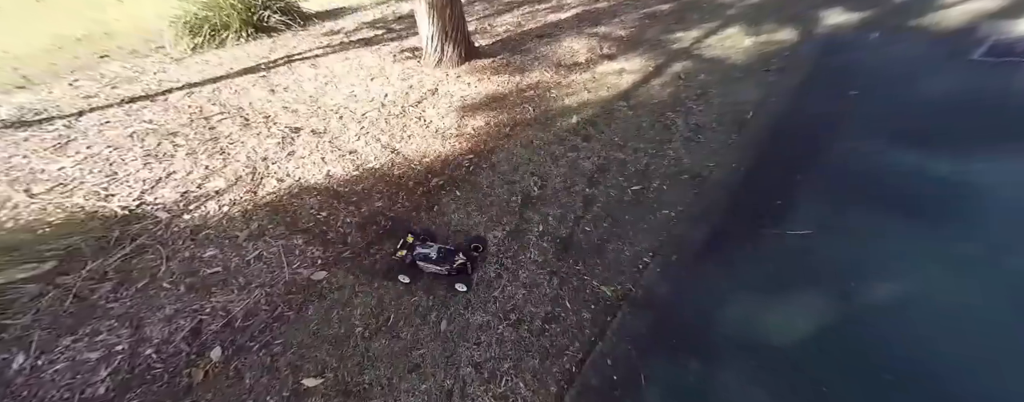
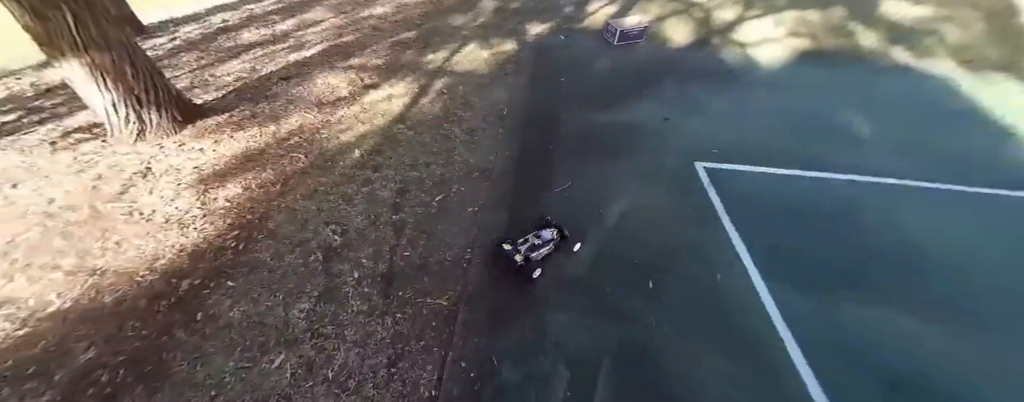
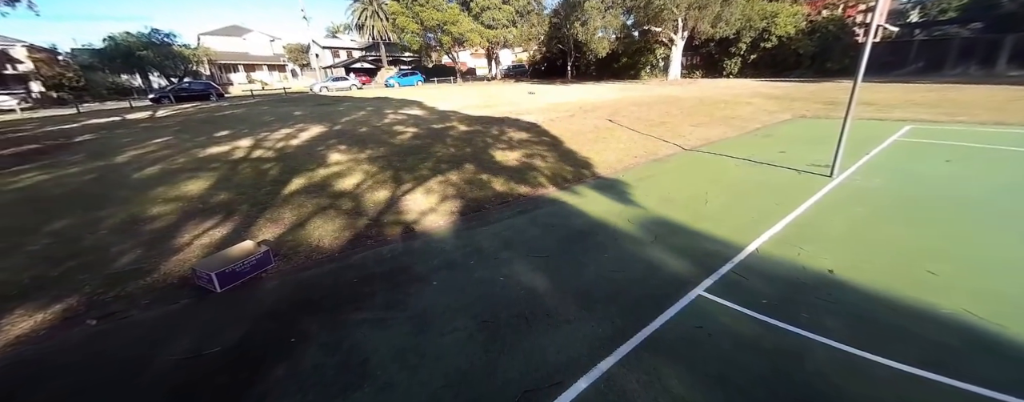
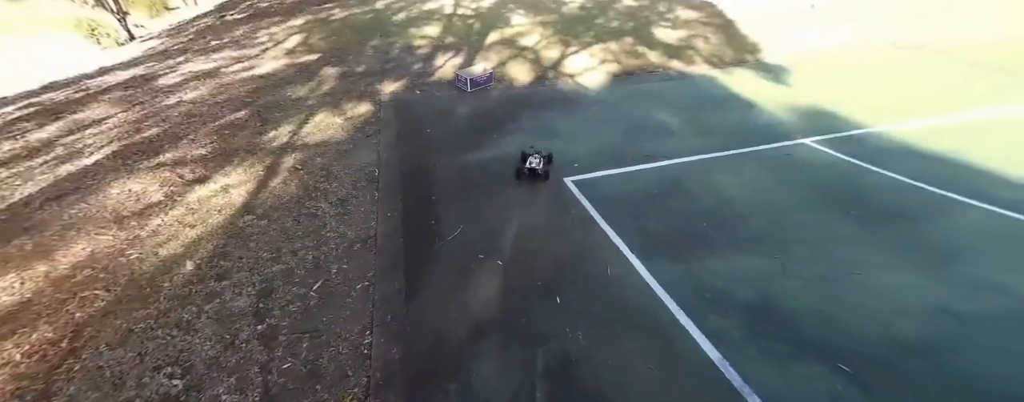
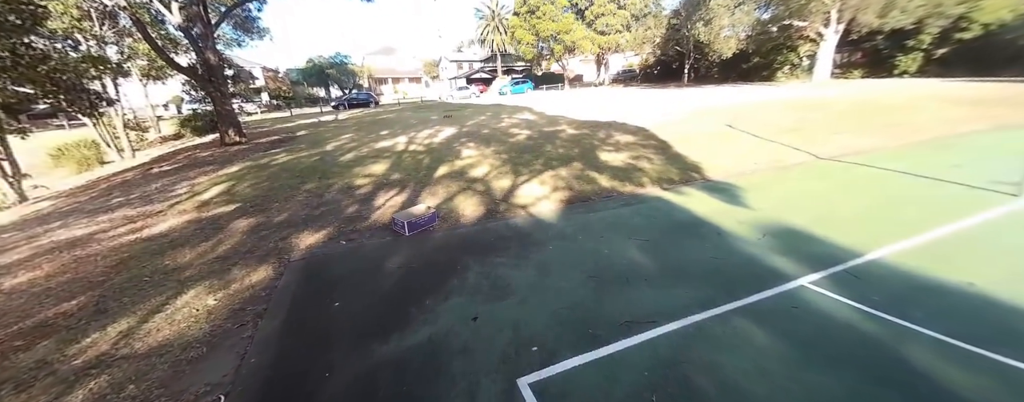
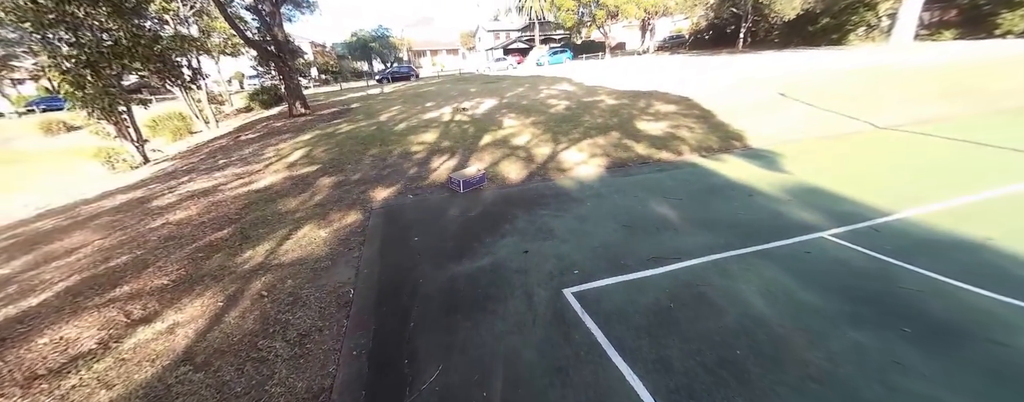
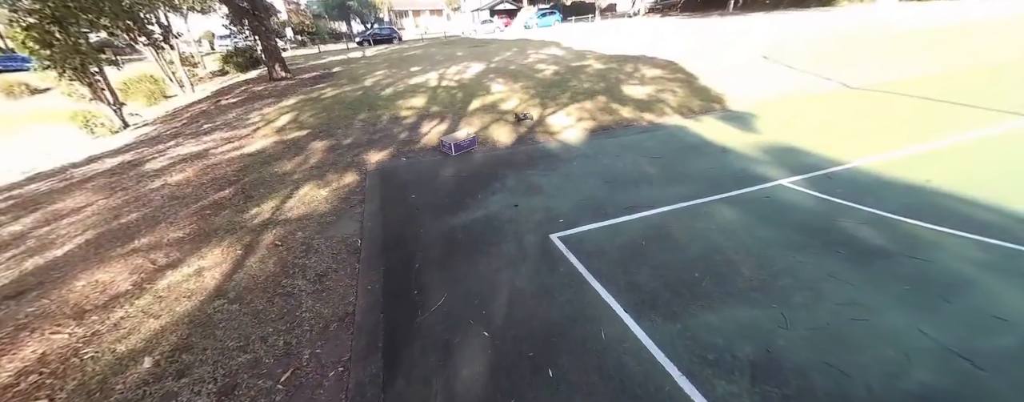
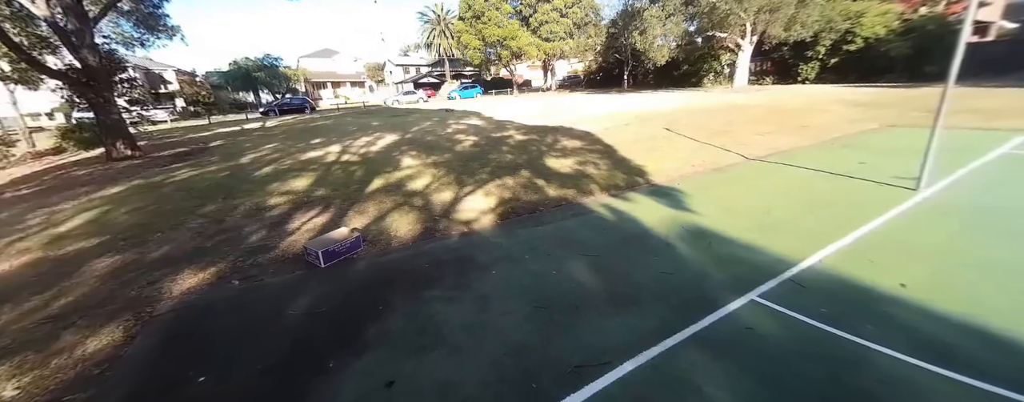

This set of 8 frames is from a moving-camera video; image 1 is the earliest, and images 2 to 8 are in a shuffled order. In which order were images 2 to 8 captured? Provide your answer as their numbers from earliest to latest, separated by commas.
2, 4, 7, 6, 5, 8, 3
